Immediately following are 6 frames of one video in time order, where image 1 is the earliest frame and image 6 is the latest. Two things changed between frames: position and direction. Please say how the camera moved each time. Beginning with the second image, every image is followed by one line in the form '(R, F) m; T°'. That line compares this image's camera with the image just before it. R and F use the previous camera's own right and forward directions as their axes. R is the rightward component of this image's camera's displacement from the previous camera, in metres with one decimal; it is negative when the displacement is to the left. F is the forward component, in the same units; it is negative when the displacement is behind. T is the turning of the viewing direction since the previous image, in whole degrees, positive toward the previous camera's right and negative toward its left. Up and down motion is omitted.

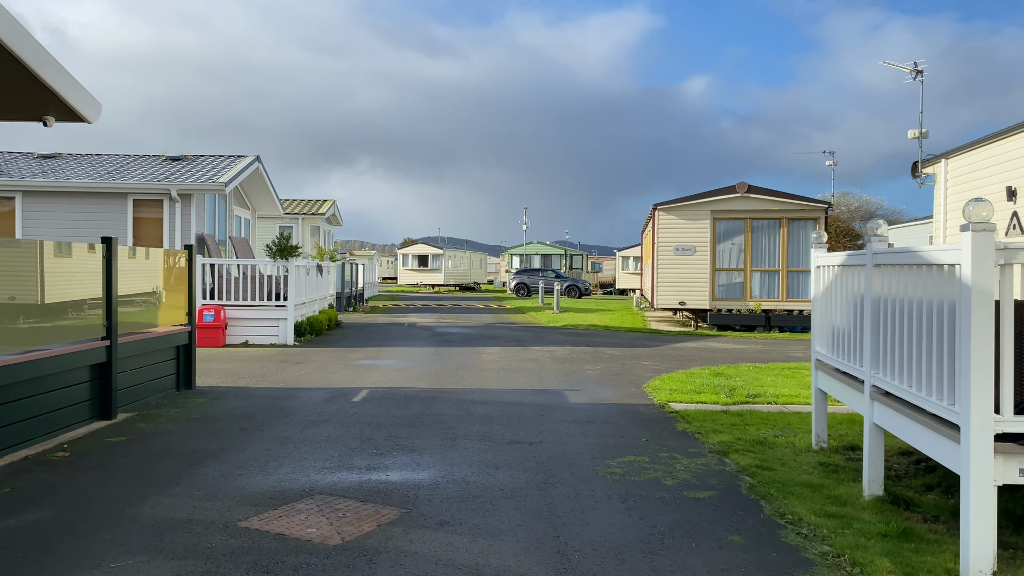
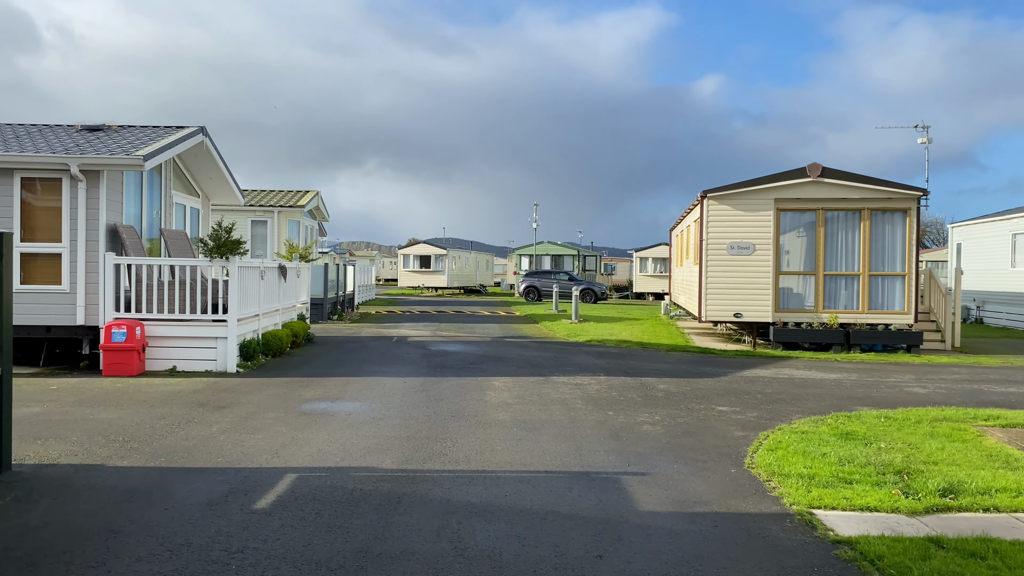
(-0.1, +3.2) m; -1°
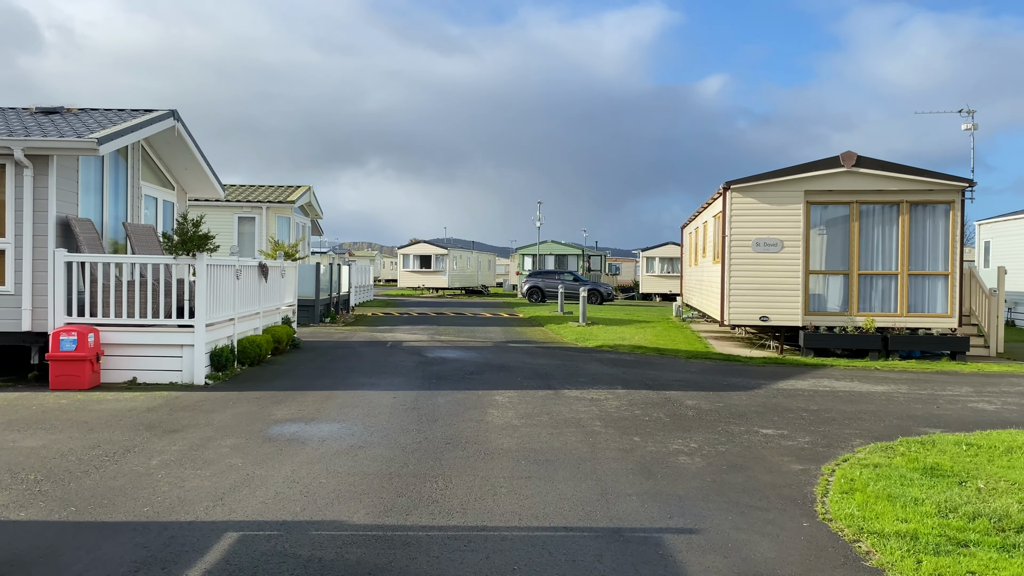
(0.0, +1.1) m; 0°
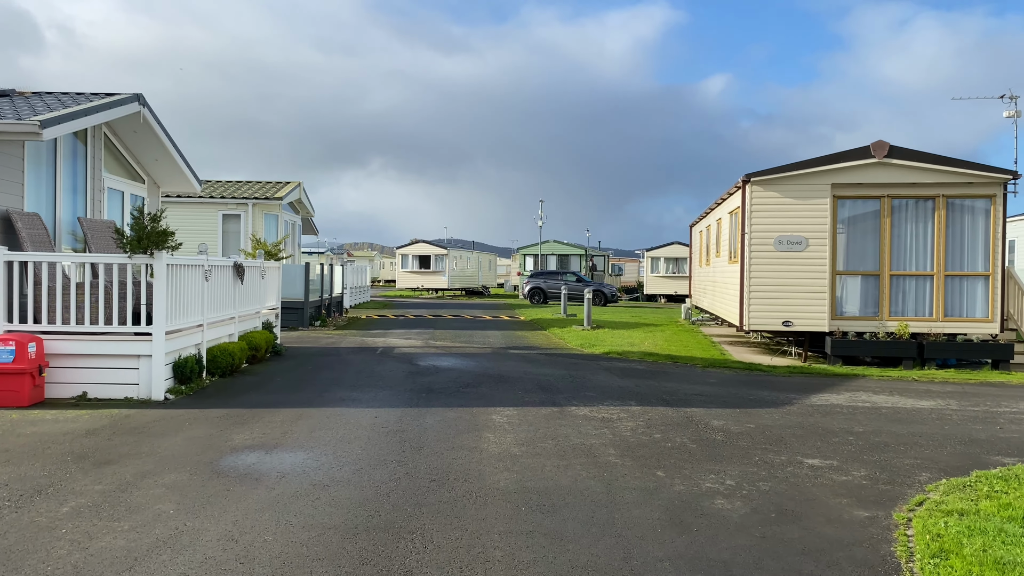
(0.0, +1.0) m; 0°
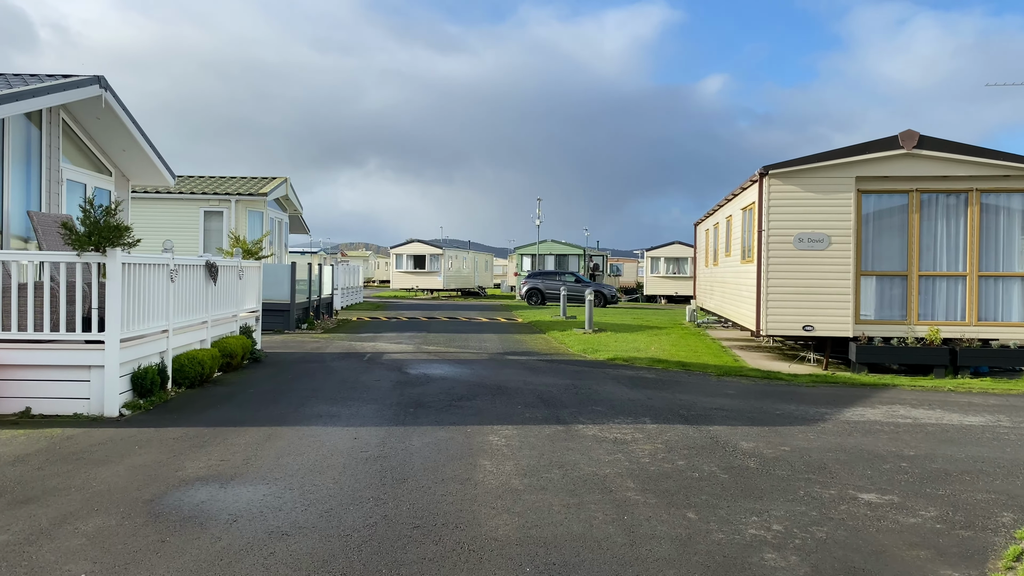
(0.0, +0.8) m; 0°
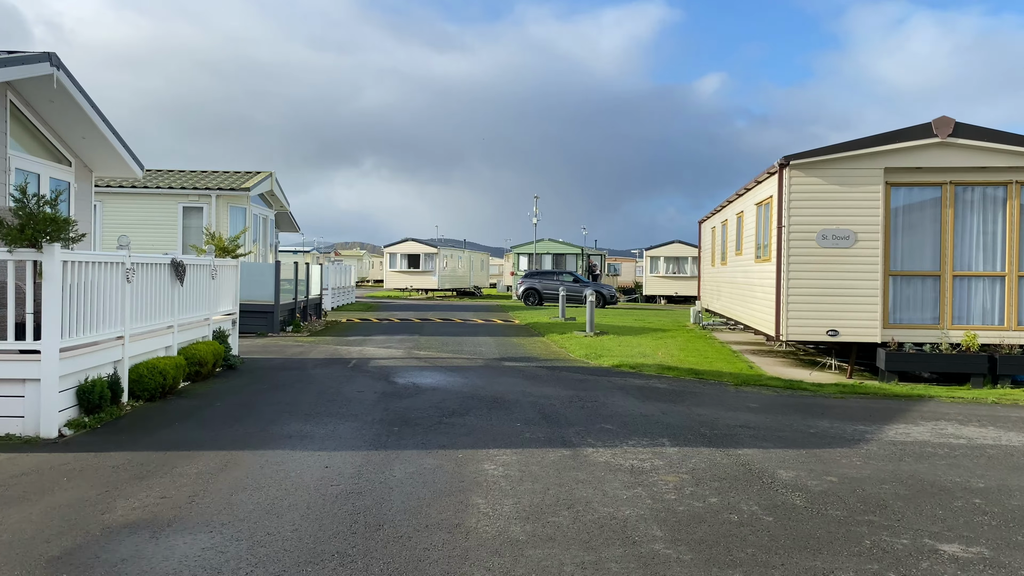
(0.0, +0.8) m; 0°
